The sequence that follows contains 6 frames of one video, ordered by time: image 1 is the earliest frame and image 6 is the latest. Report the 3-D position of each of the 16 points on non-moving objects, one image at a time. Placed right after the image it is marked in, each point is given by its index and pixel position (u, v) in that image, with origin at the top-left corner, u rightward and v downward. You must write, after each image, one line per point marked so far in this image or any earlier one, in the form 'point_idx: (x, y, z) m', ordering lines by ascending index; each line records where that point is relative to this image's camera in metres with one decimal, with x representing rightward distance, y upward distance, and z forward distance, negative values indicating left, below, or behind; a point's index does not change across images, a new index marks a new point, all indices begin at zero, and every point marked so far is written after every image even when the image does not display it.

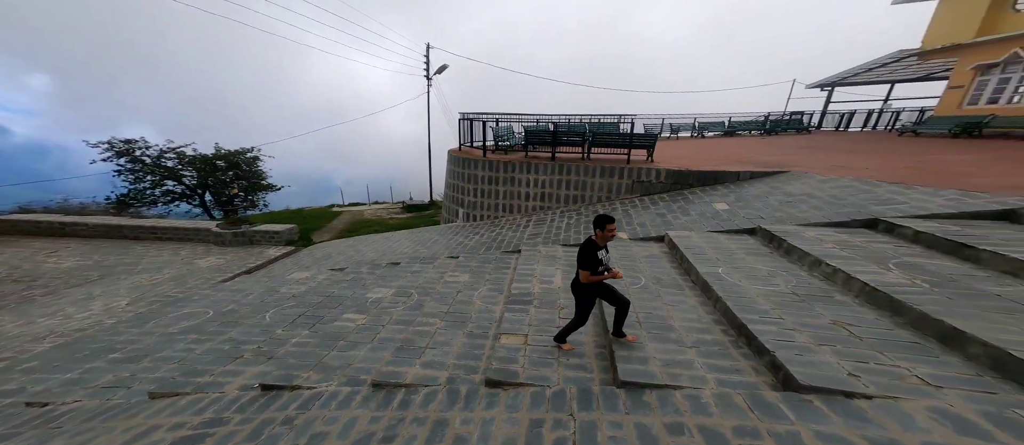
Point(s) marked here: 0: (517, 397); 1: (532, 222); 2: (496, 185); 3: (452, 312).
0: (+0.1, -1.4, +3.0) m
1: (+0.5, 0.0, +8.2) m
2: (-0.4, +0.9, +8.6) m
3: (-0.8, -1.1, +4.5) m
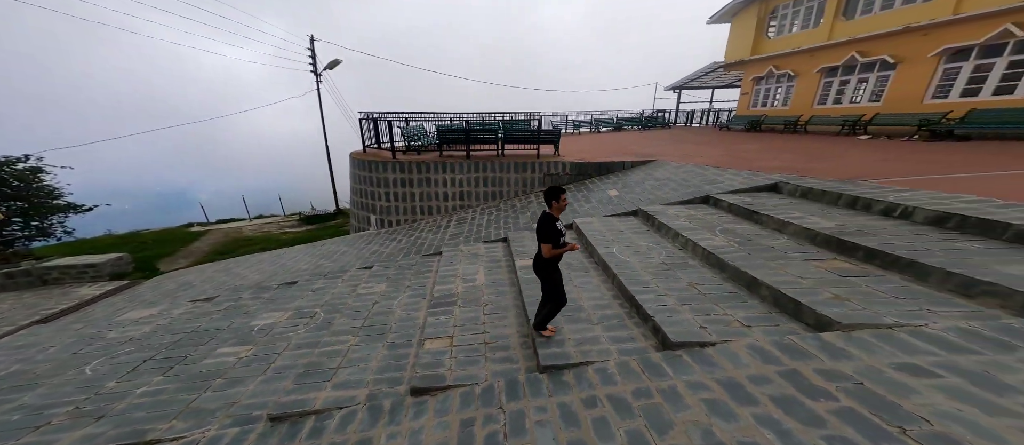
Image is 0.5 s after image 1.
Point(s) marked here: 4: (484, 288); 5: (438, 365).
0: (-0.5, -1.4, +3.0) m
1: (-1.3, 0.0, +8.2) m
2: (-2.4, +0.8, +8.4) m
3: (-1.7, -1.2, +4.3) m
4: (-0.3, -0.9, +5.1) m
5: (-0.7, -1.4, +3.5) m
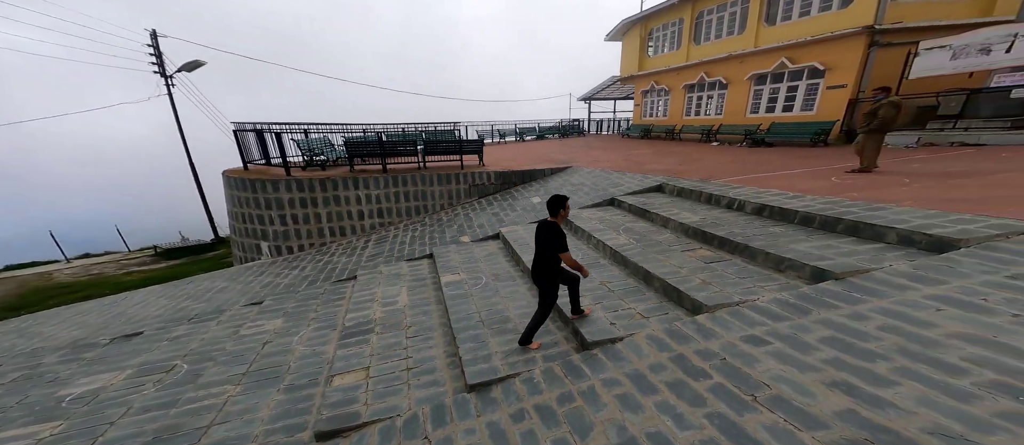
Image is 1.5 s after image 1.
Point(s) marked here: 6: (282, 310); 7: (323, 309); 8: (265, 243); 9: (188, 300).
0: (-1.2, -1.6, +2.7) m
1: (-3.0, -0.4, +7.7) m
2: (-4.1, +0.3, +7.7) m
3: (-2.6, -1.5, +3.8) m
4: (-1.4, -1.2, +4.8) m
5: (-1.4, -1.6, +3.2) m
6: (-3.3, -1.2, +5.2) m
7: (-2.6, -1.2, +5.1) m
8: (-5.3, -0.5, +8.3) m
9: (-5.5, -1.4, +6.3) m
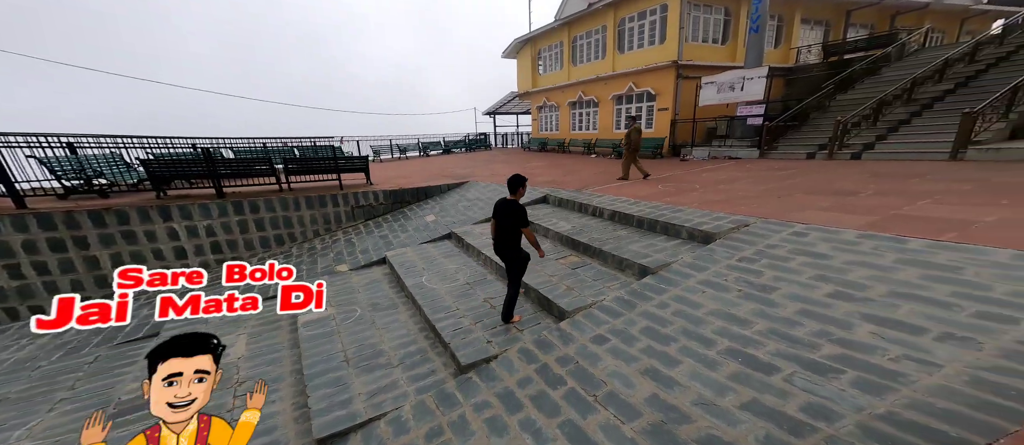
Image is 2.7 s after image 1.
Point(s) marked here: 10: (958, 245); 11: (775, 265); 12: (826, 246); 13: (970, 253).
0: (-2.2, -1.8, +1.9) m
1: (-5.5, -1.1, +6.2) m
2: (-6.6, -0.4, +6.0) m
3: (-3.9, -1.9, +2.6) m
4: (-3.1, -1.5, +3.9) m
5: (-2.6, -1.9, +2.3) m
6: (-5.0, -1.8, +3.7) m
7: (-4.3, -1.7, +3.8) m
8: (-7.9, -1.3, +6.1) m
9: (-7.5, -2.1, +4.1) m
10: (+3.7, -0.2, +3.0) m
11: (+2.4, -0.4, +3.3) m
12: (+3.0, -0.2, +3.4) m
13: (+3.6, -0.2, +2.9) m
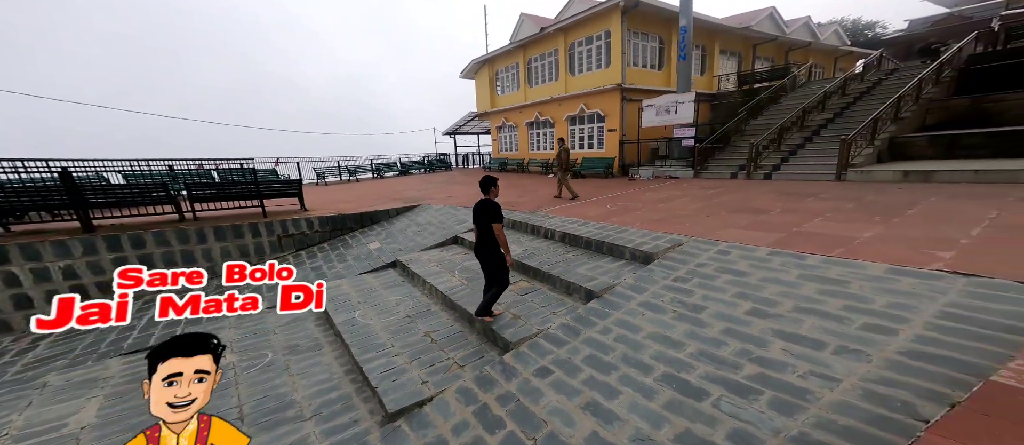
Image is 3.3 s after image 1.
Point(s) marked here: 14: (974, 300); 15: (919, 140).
0: (-2.5, -2.1, +1.4) m
1: (-6.4, -1.6, +5.2) m
2: (-7.5, -1.0, +4.8) m
3: (-4.3, -2.2, +1.8) m
4: (-3.7, -1.9, +3.2) m
5: (-3.0, -2.1, +1.7) m
6: (-5.5, -2.1, +2.7) m
7: (-4.9, -2.1, +3.0) m
8: (-8.8, -1.9, +4.7) m
9: (-8.0, -2.6, +2.8) m
10: (+3.1, -0.3, +3.4) m
11: (+1.8, -0.6, +3.4) m
12: (+2.3, -0.4, +3.7) m
13: (+3.0, -0.4, +3.3) m
14: (+3.2, -0.5, +2.6) m
15: (+9.1, +1.8, +8.3) m
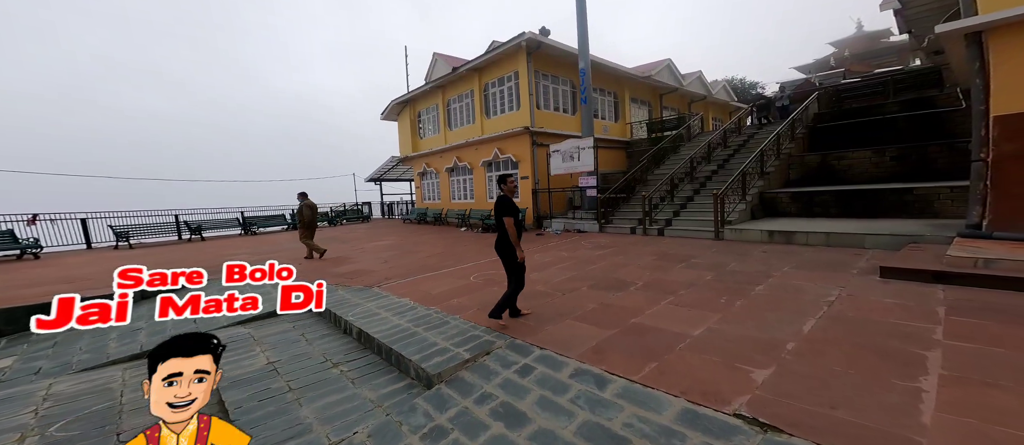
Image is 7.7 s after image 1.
0: (-4.3, -2.8, -0.5) m
1: (-8.7, -2.8, +2.8) m
2: (-9.8, -2.1, +2.3) m
3: (-6.1, -3.0, -0.3) m
4: (-5.7, -2.8, +1.2) m
5: (-4.8, -2.8, -0.2) m
6: (-7.4, -3.0, +0.5) m
7: (-6.9, -3.0, +0.8) m
8: (-10.9, -3.0, +2.0) m
9: (-9.9, -3.5, +0.1) m
10: (+0.9, -1.2, +2.5) m
11: (-0.4, -1.4, +2.3) m
12: (+0.2, -1.3, +2.7) m
13: (+0.9, -1.2, +2.4) m
14: (+1.2, -1.3, +1.7) m
15: (+6.2, +0.6, +8.4) m
